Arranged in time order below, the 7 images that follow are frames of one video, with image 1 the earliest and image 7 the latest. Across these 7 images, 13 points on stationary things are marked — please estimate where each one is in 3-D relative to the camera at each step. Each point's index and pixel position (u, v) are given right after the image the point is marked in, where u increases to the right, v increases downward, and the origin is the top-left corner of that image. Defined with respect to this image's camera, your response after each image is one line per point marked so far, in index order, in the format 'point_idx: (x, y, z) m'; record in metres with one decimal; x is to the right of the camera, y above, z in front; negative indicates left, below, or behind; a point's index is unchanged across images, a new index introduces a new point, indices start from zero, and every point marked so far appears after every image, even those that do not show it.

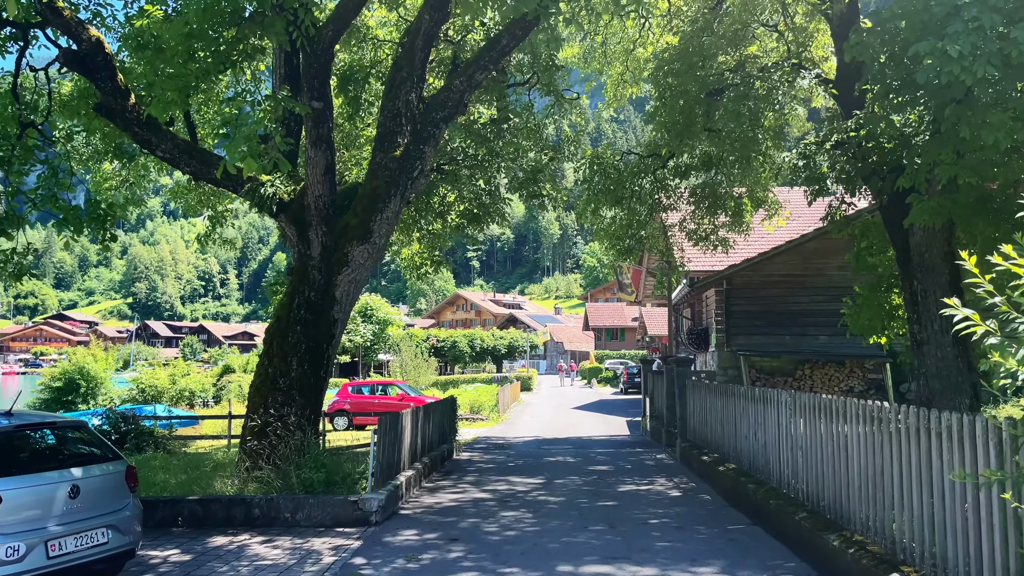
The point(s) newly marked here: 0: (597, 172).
0: (+1.8, +2.4, +16.3) m
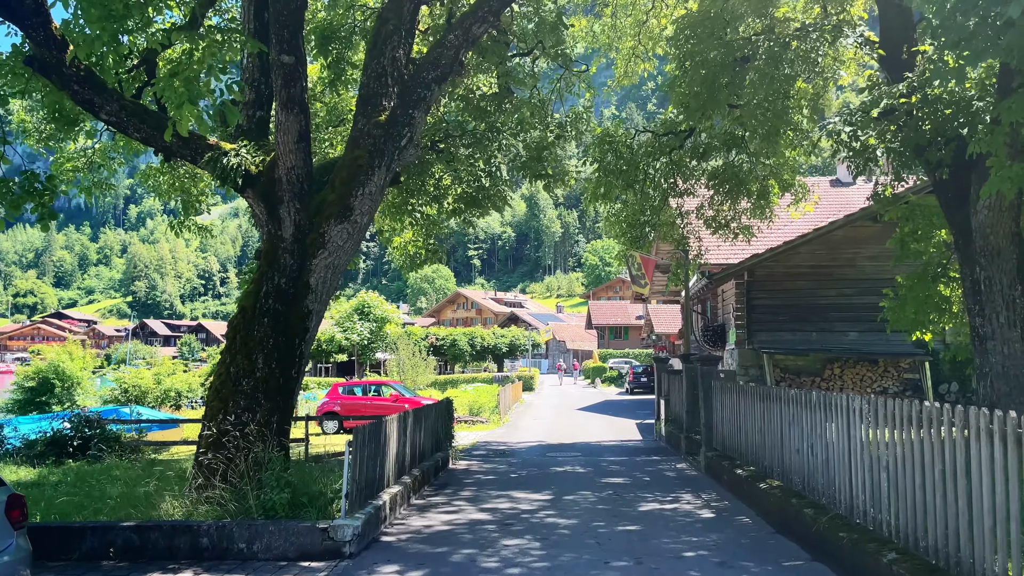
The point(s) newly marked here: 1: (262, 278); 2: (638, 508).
0: (+1.8, +2.6, +14.9) m
1: (-2.8, +0.1, +8.8) m
2: (+1.4, -2.4, +8.7) m
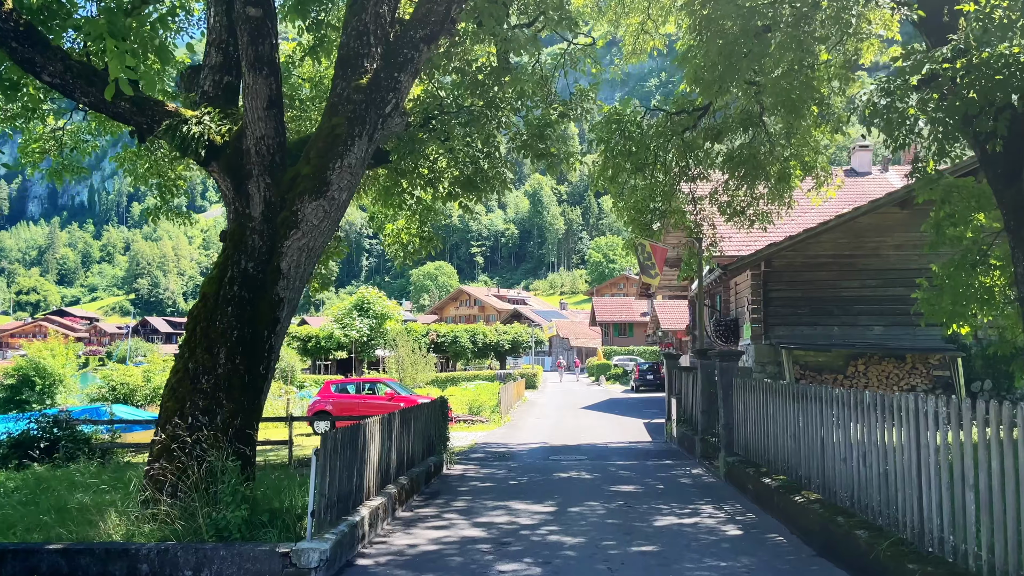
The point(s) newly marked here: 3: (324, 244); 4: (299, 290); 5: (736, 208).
0: (+1.8, +2.7, +13.8) m
1: (-2.8, +0.3, +7.7) m
2: (+1.4, -2.2, +7.6) m
3: (-1.9, +0.4, +8.1) m
4: (-2.1, 0.0, +8.0) m
5: (+4.3, +1.5, +15.1) m
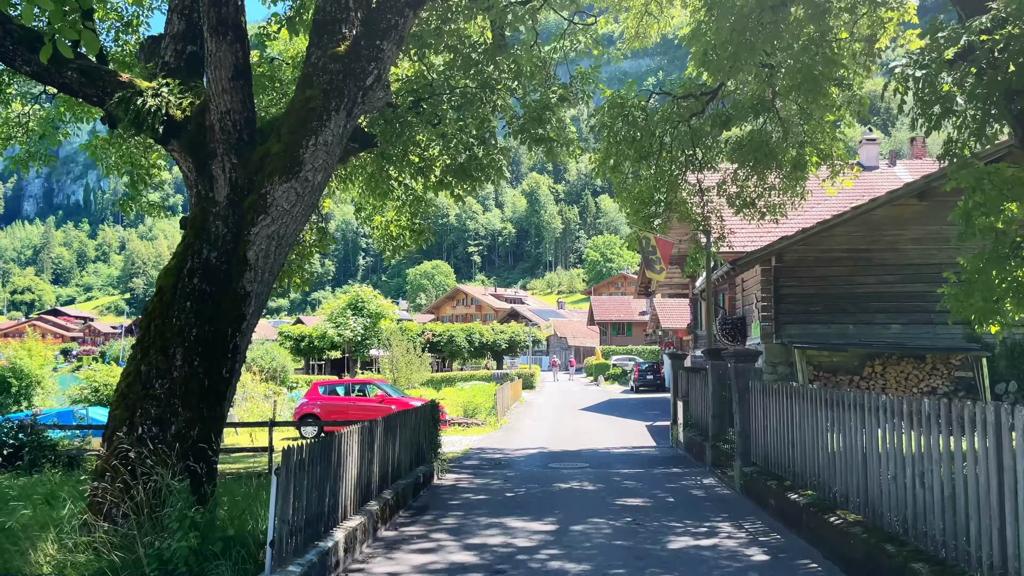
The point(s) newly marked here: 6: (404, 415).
0: (+1.7, +2.8, +13.0) m
1: (-2.8, +0.3, +6.9) m
2: (+1.3, -2.2, +6.8) m
3: (-1.9, +0.5, +7.2) m
4: (-2.2, 0.0, +7.1) m
5: (+4.2, +1.6, +14.3) m
6: (-1.2, -1.5, +9.1) m
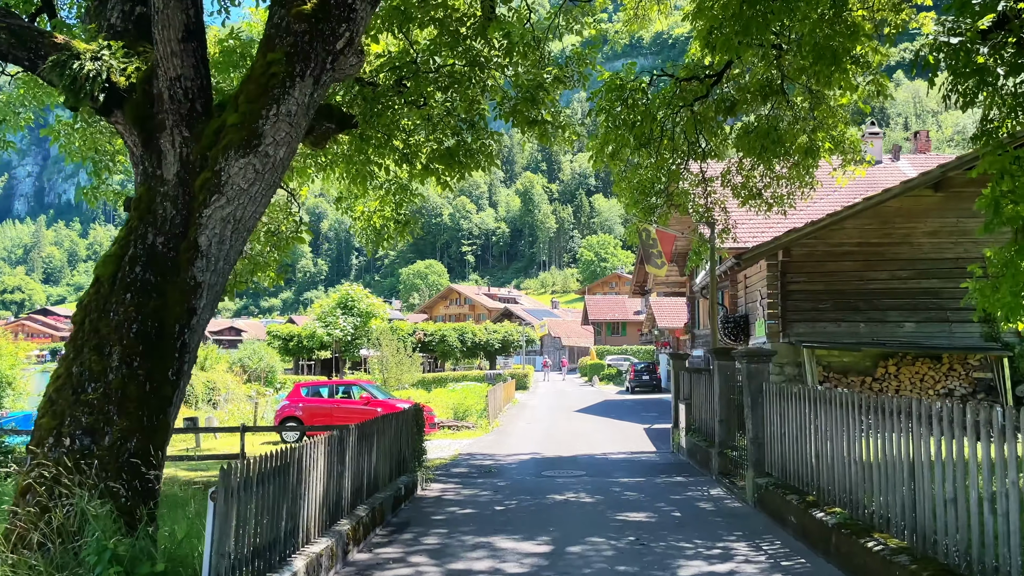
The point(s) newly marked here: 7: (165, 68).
0: (+1.6, +2.9, +12.2) m
1: (-2.9, +0.4, +6.0) m
2: (+1.2, -2.1, +5.9) m
3: (-2.0, +0.6, +6.3) m
4: (-2.3, +0.1, +6.3) m
5: (+4.1, +1.7, +13.5) m
6: (-1.3, -1.4, +8.2) m
7: (-2.7, +1.7, +6.3) m
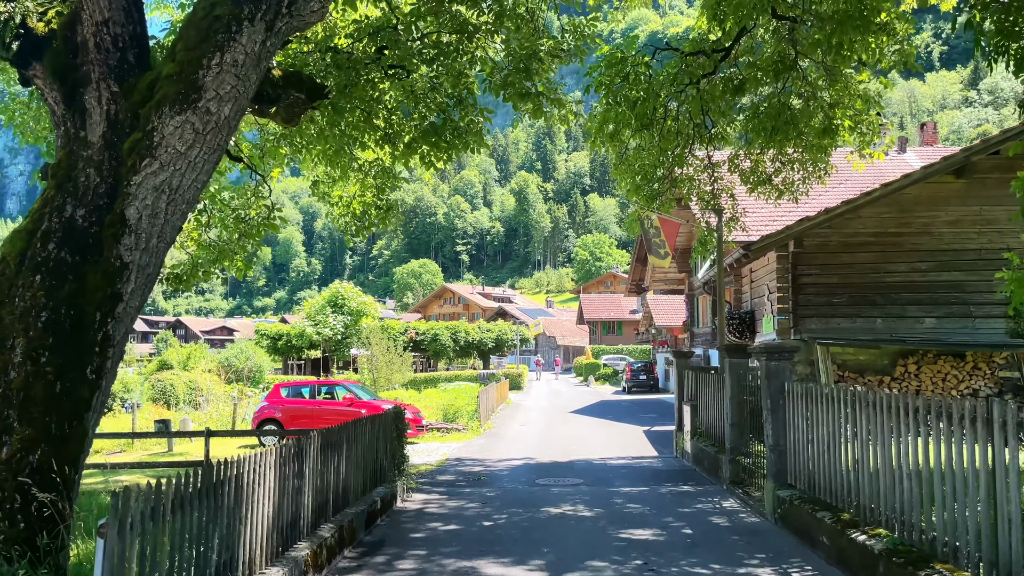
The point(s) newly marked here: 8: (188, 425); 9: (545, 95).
0: (+1.5, +3.0, +11.2) m
1: (-3.0, +0.5, +5.1) m
2: (+1.1, -2.0, +5.0) m
3: (-2.1, +0.7, +5.4) m
4: (-2.4, +0.2, +5.3) m
5: (+3.9, +1.8, +12.6) m
6: (-1.4, -1.3, +7.3) m
7: (-2.8, +1.9, +5.3) m
8: (-6.9, -2.9, +16.9) m
9: (+0.4, +2.4, +9.9) m
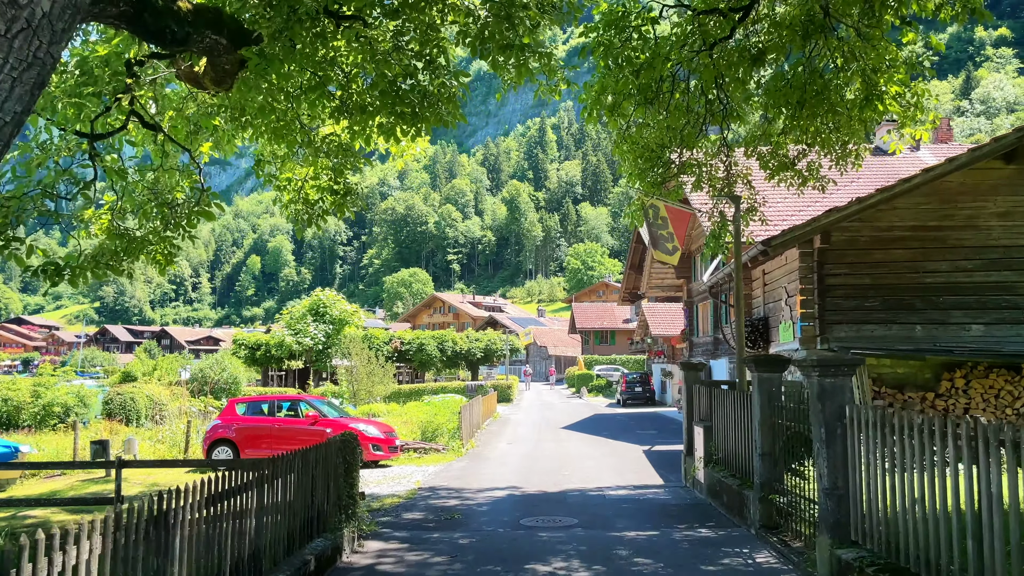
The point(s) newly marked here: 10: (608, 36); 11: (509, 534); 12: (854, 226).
0: (+1.3, +3.0, +9.5) m
1: (-3.1, +0.6, +3.3) m
2: (+1.0, -1.9, +3.2) m
3: (-2.3, +0.8, +3.6) m
4: (-2.5, +0.3, +3.5) m
5: (+3.7, +1.8, +10.9) m
6: (-1.6, -1.2, +5.5) m
7: (-3.0, +1.9, +3.6) m
8: (-7.2, -3.0, +15.1) m
9: (+0.2, +2.4, +8.2) m
10: (+1.2, +3.0, +9.5) m
11: (0.0, -2.4, +7.8) m
12: (+4.9, +0.9, +11.5) m
